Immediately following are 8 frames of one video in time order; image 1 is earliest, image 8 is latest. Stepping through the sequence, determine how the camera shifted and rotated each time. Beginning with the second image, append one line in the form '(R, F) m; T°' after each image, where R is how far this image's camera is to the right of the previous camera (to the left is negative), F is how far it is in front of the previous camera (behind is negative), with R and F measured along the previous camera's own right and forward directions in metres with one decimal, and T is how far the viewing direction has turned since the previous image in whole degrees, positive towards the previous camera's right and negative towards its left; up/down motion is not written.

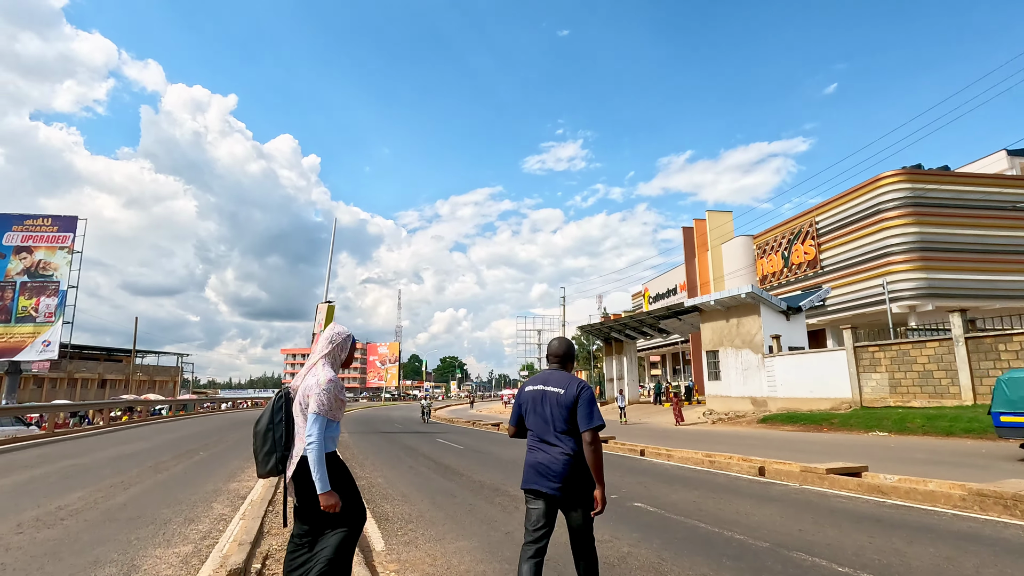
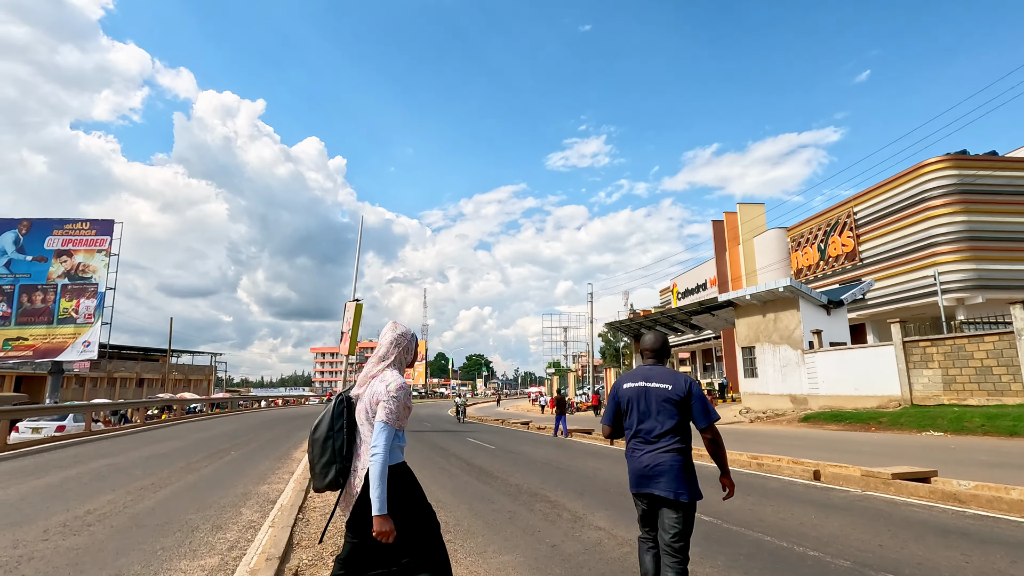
(-0.2, +0.4) m; -3°
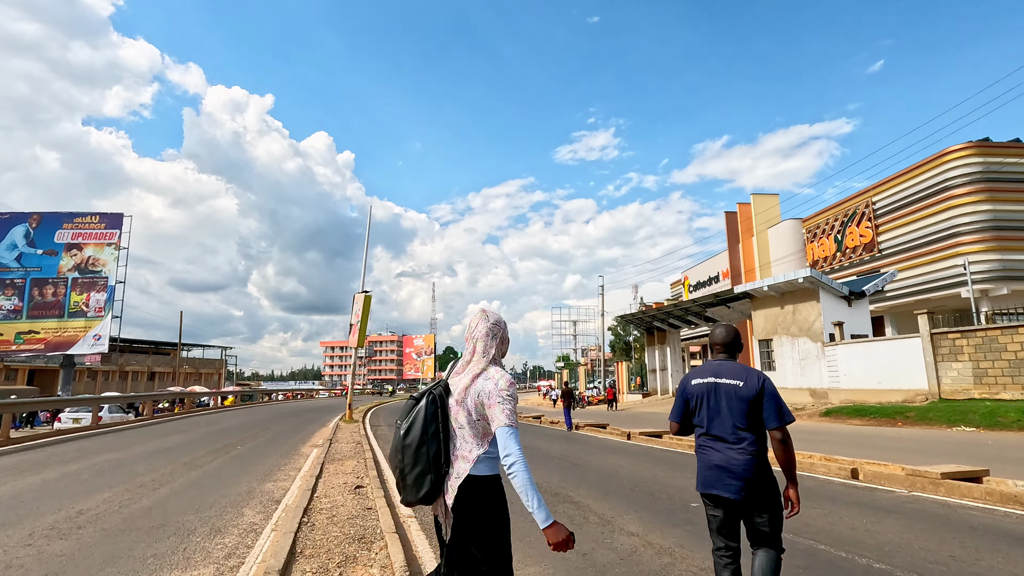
(-0.2, +0.5) m; -1°
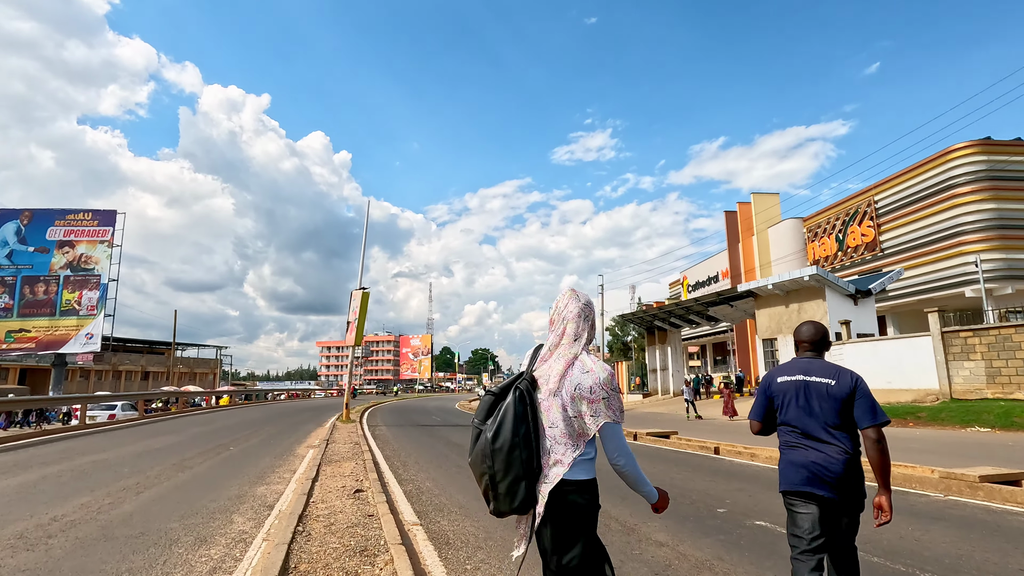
(-0.2, +0.5) m; 0°
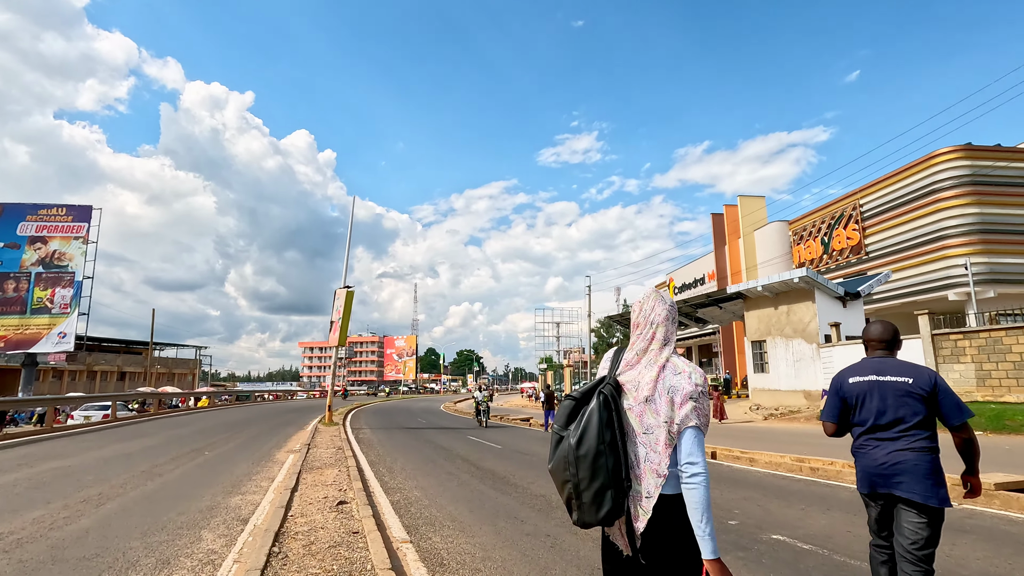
(-0.1, +0.5) m; +2°
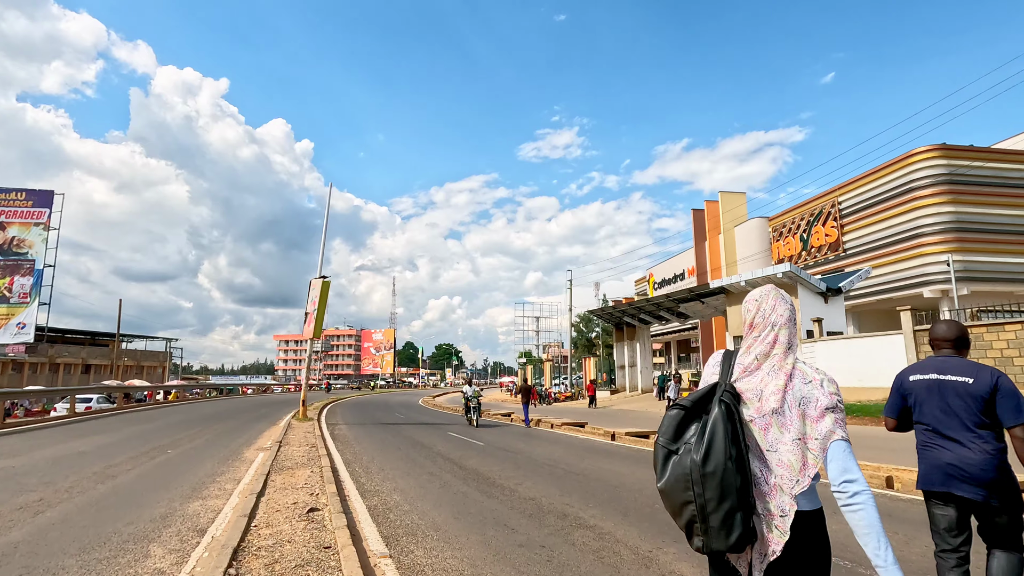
(-0.1, +0.5) m; +2°
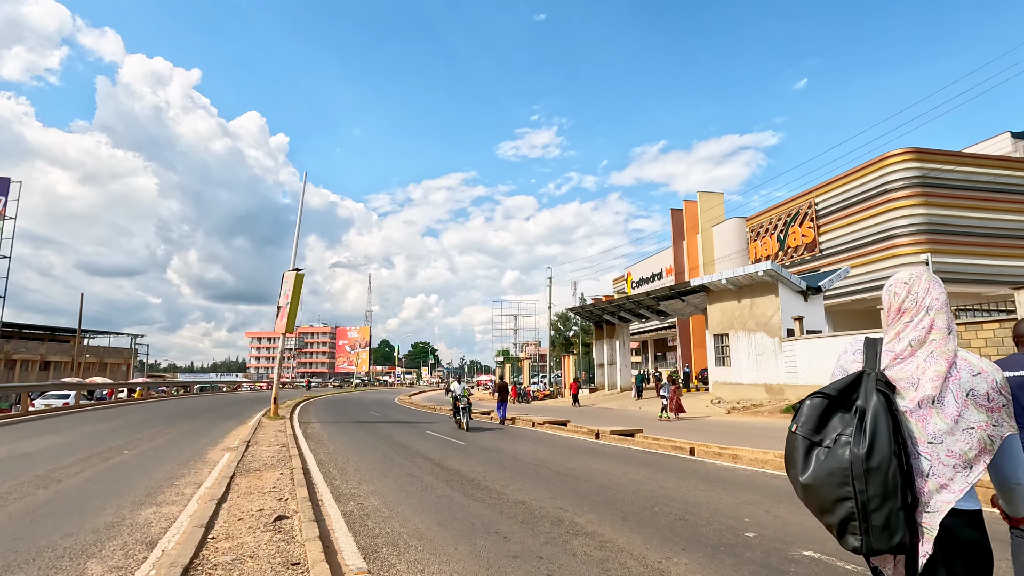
(-0.2, +0.5) m; +2°
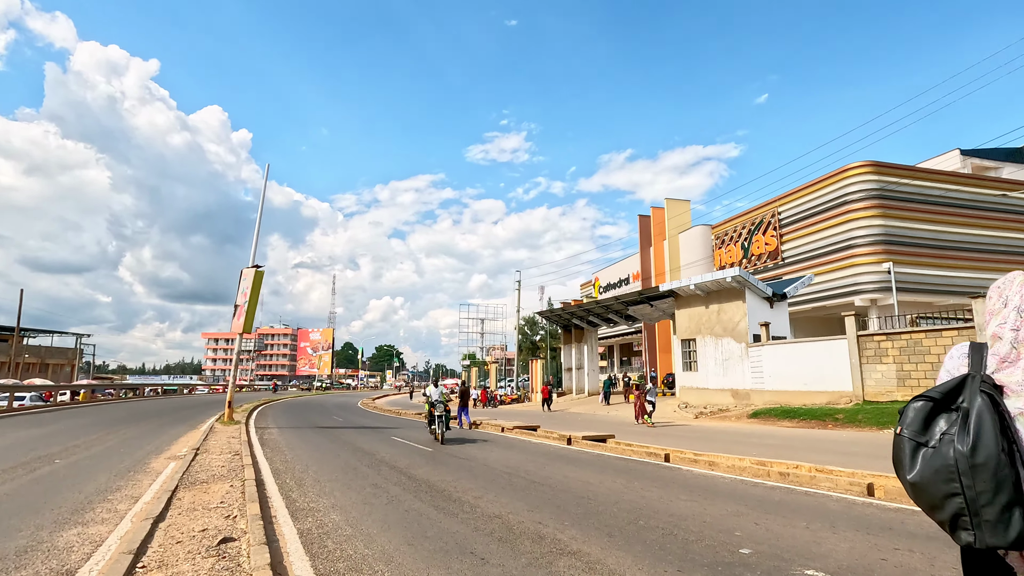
(-0.1, +0.4) m; +4°
